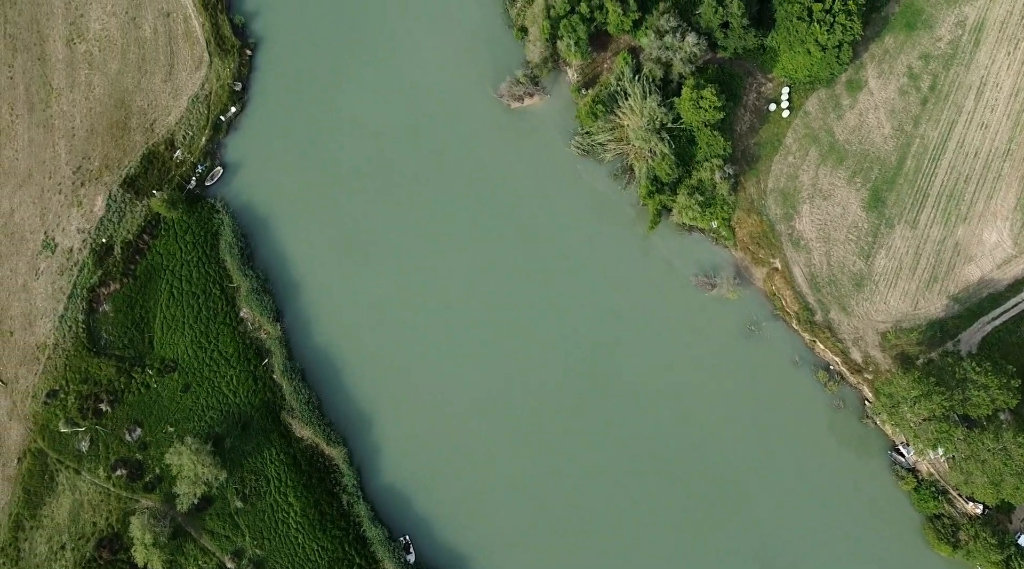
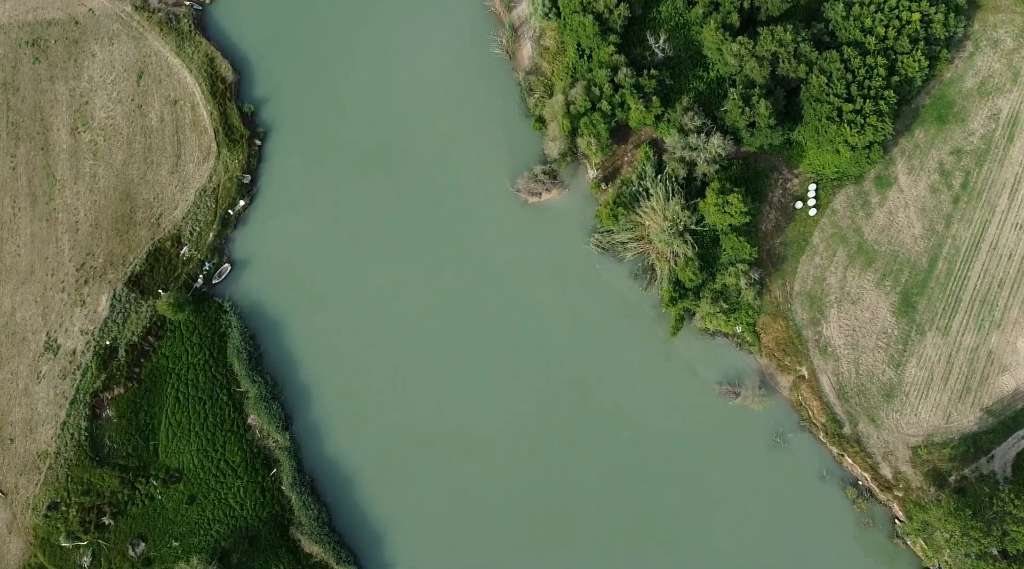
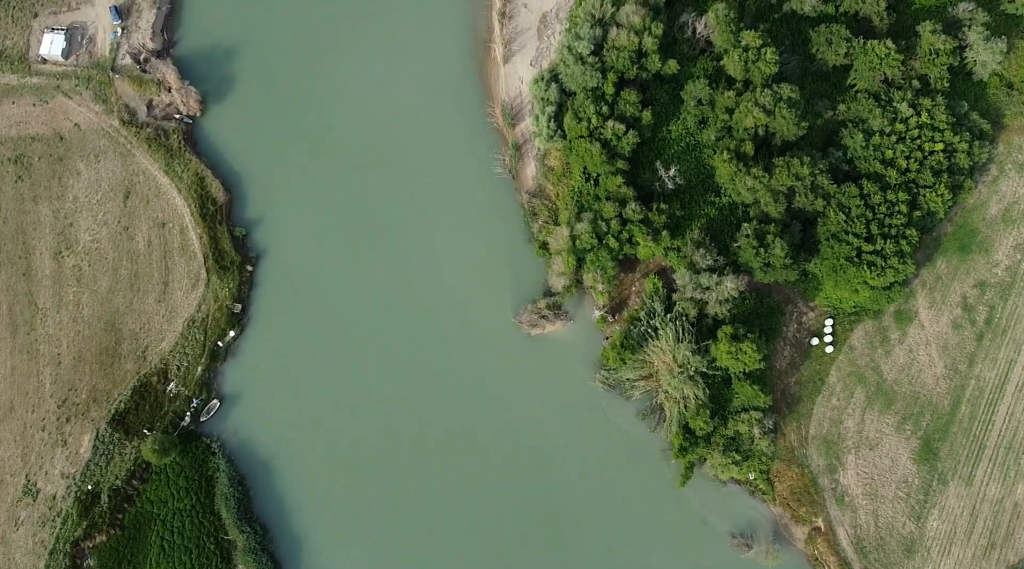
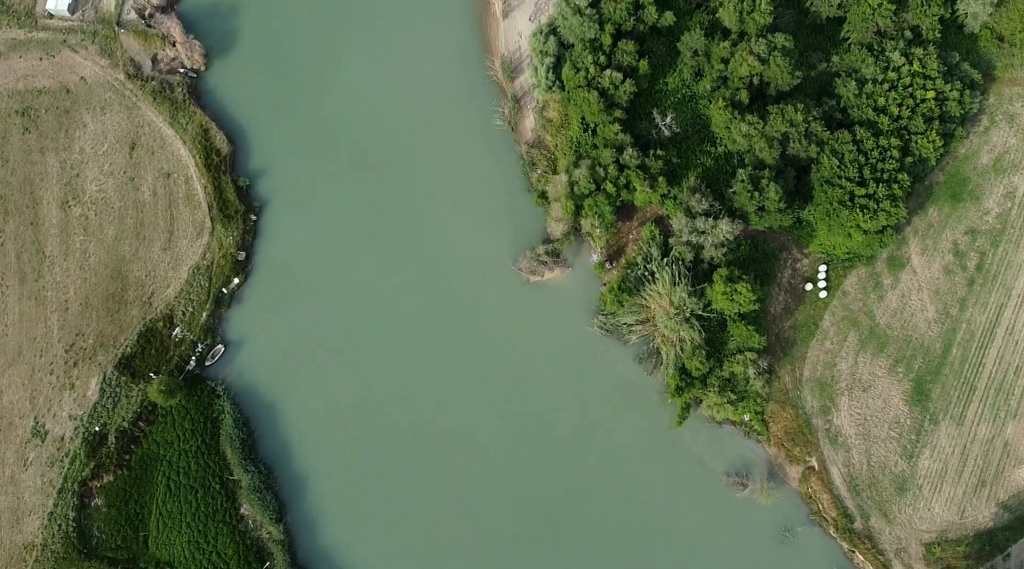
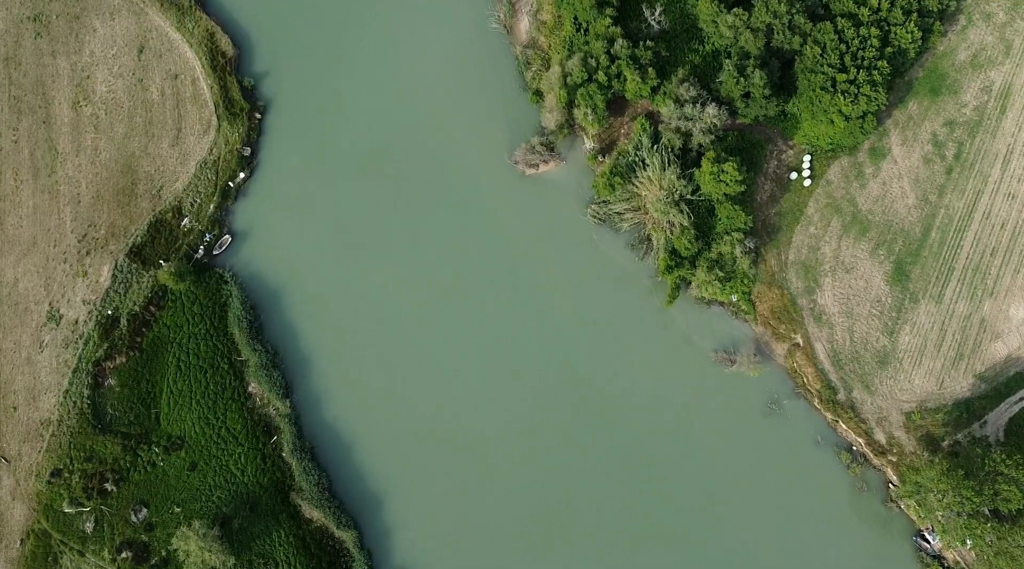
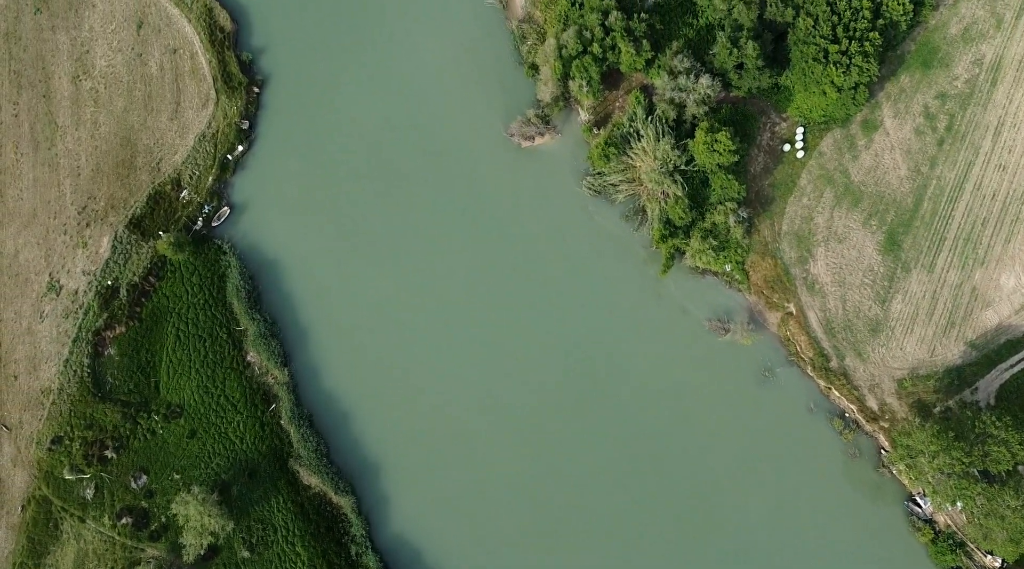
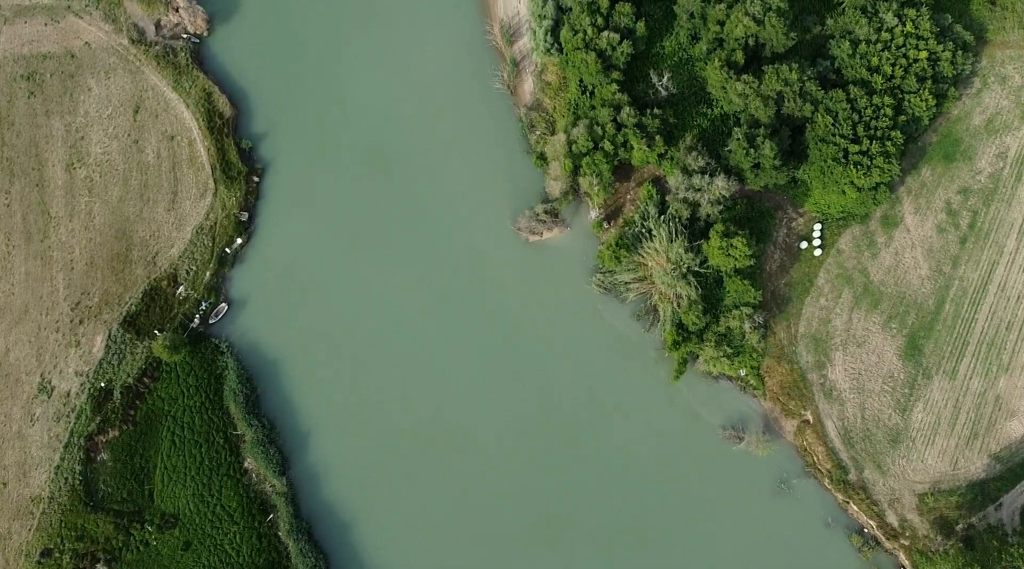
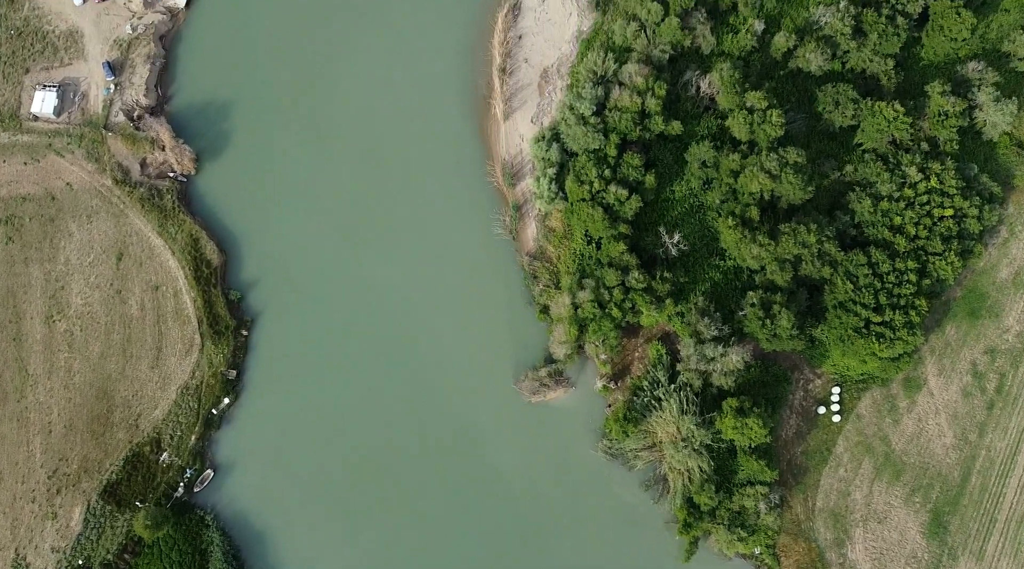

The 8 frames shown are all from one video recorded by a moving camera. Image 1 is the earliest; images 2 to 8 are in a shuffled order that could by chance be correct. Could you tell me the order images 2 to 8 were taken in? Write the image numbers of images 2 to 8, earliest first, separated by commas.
6, 5, 2, 7, 4, 3, 8
